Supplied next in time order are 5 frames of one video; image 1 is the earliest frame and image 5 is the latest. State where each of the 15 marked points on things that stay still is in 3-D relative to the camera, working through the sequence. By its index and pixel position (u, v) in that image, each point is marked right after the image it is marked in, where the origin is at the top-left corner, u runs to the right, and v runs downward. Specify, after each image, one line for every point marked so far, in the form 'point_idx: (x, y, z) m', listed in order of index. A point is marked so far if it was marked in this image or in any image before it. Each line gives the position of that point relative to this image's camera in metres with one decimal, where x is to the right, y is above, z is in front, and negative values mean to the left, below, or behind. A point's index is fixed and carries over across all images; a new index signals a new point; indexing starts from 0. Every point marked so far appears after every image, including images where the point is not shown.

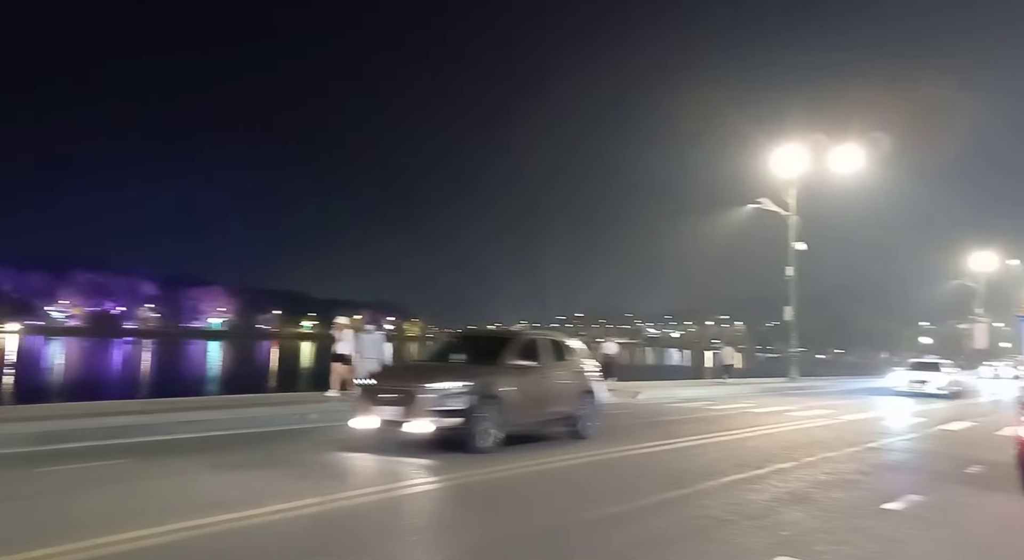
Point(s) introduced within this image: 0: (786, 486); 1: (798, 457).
0: (+3.4, -2.6, +9.0) m
1: (+4.6, -2.9, +11.5) m
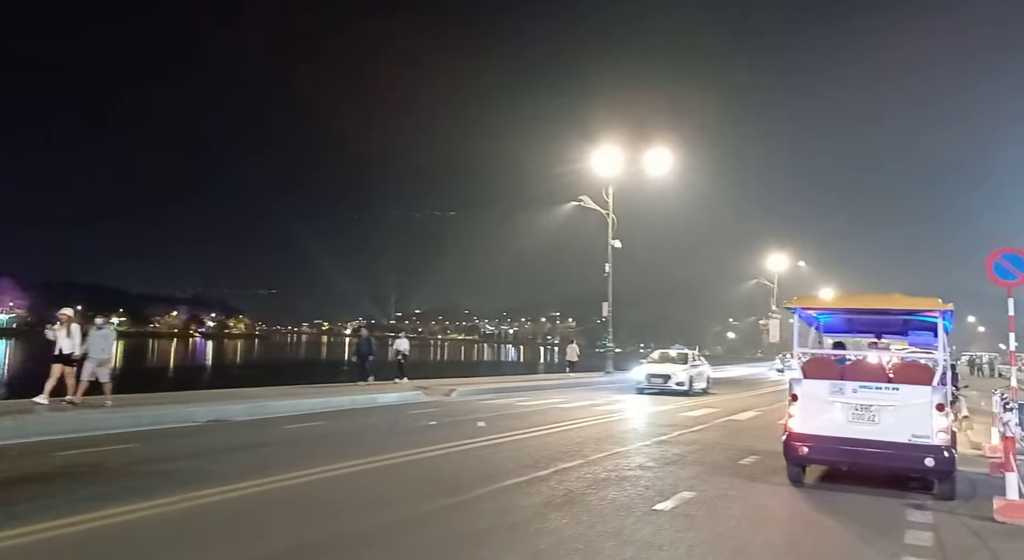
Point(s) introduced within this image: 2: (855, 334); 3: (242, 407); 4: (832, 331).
0: (+0.6, -2.4, +8.4) m
1: (+1.2, -2.7, +11.2) m
2: (+5.5, -0.9, +11.5) m
3: (-6.1, -2.9, +16.2) m
4: (+5.1, -0.8, +11.4) m
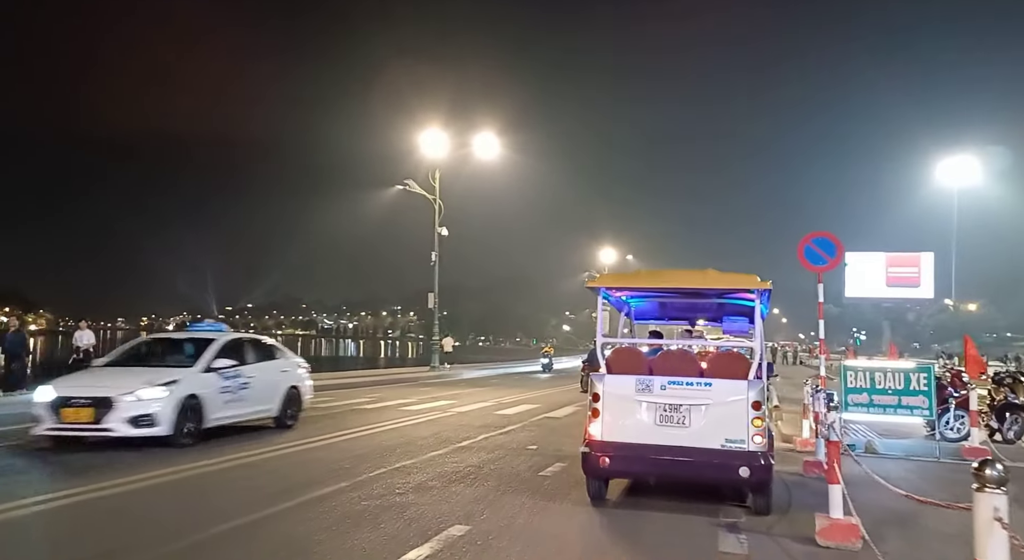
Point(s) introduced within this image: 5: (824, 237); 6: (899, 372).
0: (-1.9, -2.2, +6.3) m
1: (-1.9, -2.4, +9.1) m
2: (+2.2, -0.6, +10.2) m
3: (-10.1, -2.5, +12.4) m
4: (+1.9, -0.5, +10.1) m
5: (+6.0, +0.8, +13.8) m
6: (+6.4, -1.5, +11.9) m
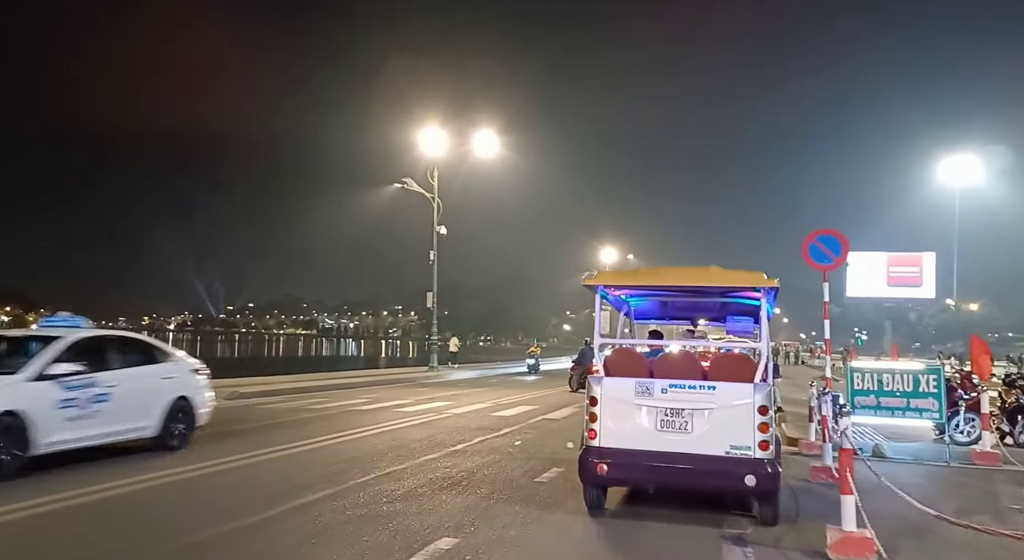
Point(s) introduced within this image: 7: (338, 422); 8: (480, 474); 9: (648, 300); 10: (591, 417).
0: (-2.0, -2.2, +5.9) m
1: (-2.0, -2.4, +8.7) m
2: (+2.2, -0.6, +9.9) m
3: (-10.1, -2.4, +12.0) m
4: (+1.8, -0.5, +9.8) m
5: (+5.9, +0.9, +13.4) m
6: (+6.4, -1.5, +11.6) m
7: (-3.7, -3.0, +15.1) m
8: (-0.4, -2.4, +8.8) m
9: (+1.6, -0.2, +8.7) m
10: (+0.7, -1.3, +6.8) m
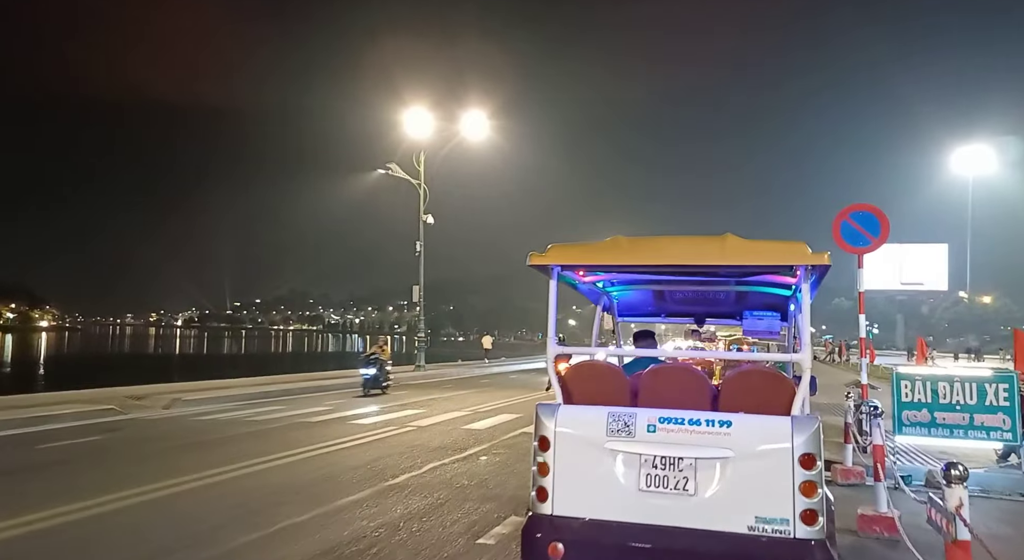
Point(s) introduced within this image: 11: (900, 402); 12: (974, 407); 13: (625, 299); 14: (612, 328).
0: (-2.5, -2.0, +3.6) m
1: (-2.5, -2.3, +6.4) m
2: (+1.6, -0.4, +7.5) m
3: (-10.7, -2.3, +9.8) m
4: (+1.2, -0.3, +7.4) m
5: (+5.4, +1.1, +11.0) m
6: (+5.9, -1.3, +9.2) m
7: (-4.1, -2.8, +12.7) m
8: (-1.0, -2.2, +6.5) m
9: (+1.1, -0.1, +6.4) m
10: (+0.2, -1.2, +4.5) m
11: (+5.1, -1.6, +9.4) m
12: (+5.9, -1.6, +9.1) m
13: (+1.1, -0.2, +6.9) m
14: (+1.0, -0.5, +7.5) m
